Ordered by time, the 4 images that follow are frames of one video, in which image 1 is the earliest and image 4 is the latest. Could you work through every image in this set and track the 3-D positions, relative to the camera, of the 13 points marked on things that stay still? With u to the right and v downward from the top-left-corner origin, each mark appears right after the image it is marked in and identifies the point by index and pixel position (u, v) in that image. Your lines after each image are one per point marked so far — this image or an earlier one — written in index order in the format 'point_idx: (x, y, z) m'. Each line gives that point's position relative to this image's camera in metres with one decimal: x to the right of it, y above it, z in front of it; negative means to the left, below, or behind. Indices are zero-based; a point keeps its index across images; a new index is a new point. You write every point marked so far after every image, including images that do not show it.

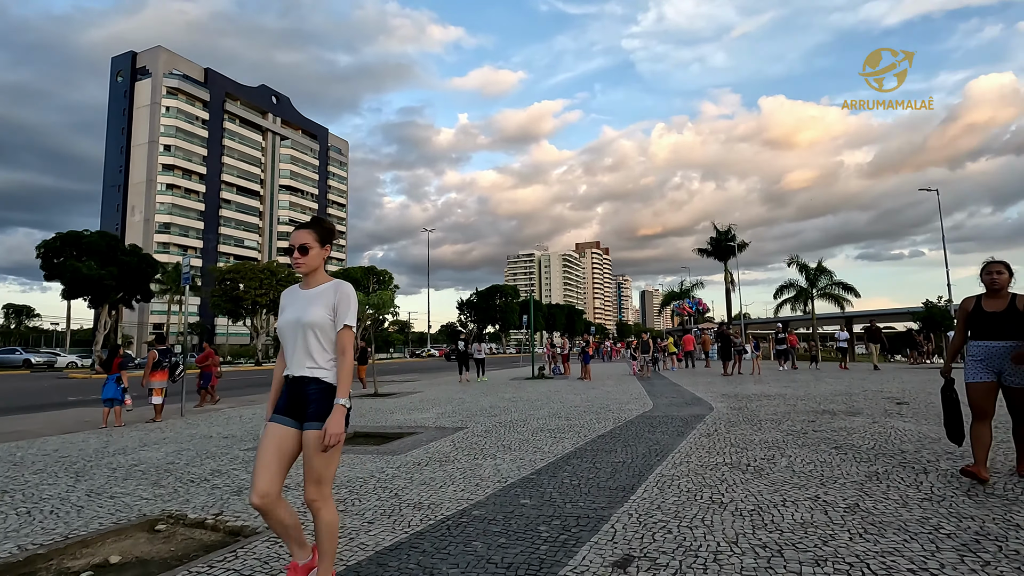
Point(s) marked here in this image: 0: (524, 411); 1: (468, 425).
0: (+0.2, -2.5, +11.0) m
1: (-0.8, -2.4, +9.5) m
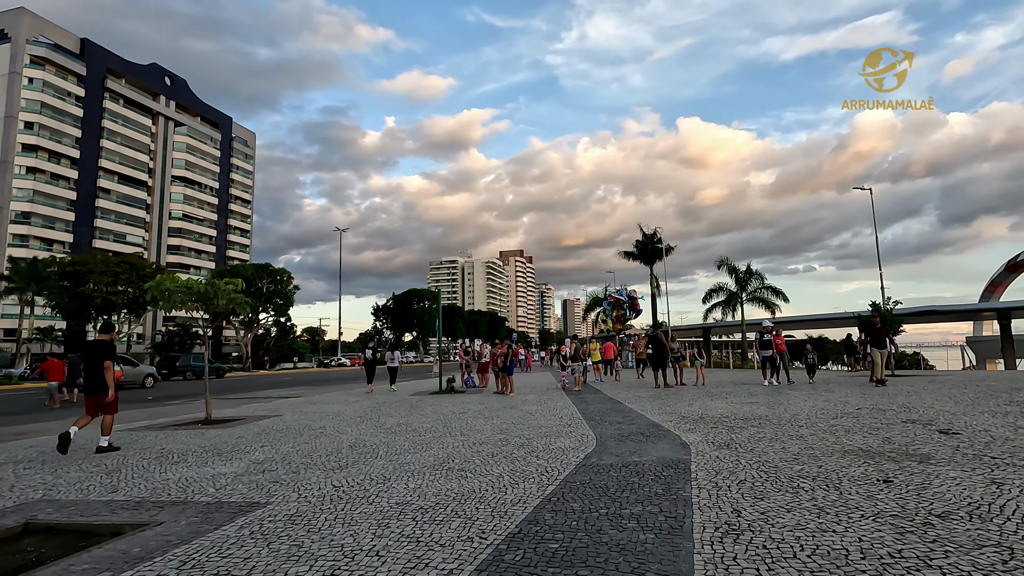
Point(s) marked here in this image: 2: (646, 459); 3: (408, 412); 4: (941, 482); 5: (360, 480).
0: (-1.5, -2.1, +6.8) m
1: (-2.3, -2.0, +5.2) m
2: (+1.6, -2.0, +6.3) m
3: (-2.4, -2.9, +12.6) m
4: (+3.7, -1.7, +4.6) m
5: (-1.6, -2.1, +5.8) m
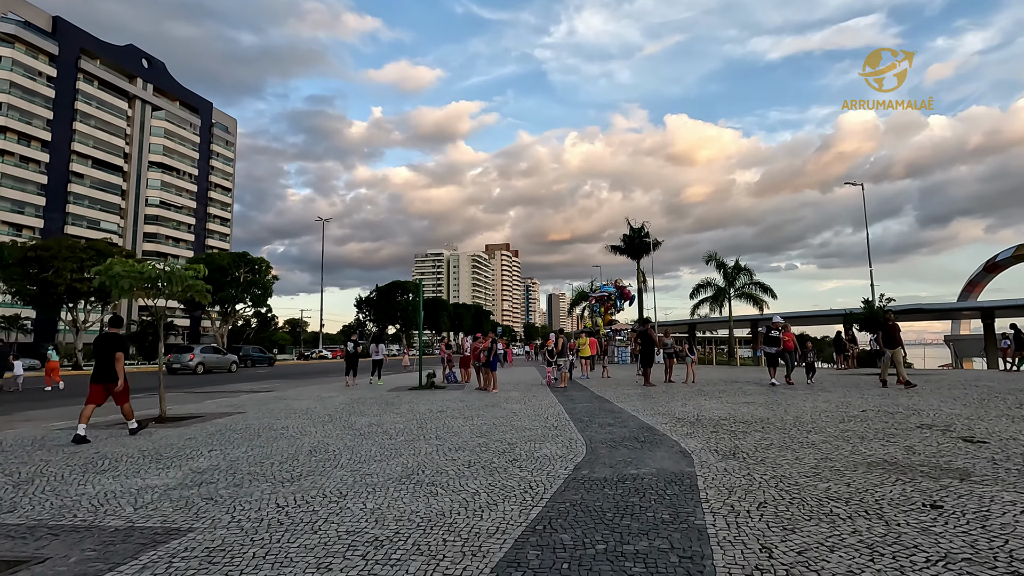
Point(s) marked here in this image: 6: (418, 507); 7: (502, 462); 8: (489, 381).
0: (-1.7, -2.0, +5.9) m
1: (-2.5, -1.8, +4.3) m
2: (+1.4, -1.9, +5.5) m
3: (-2.8, -2.6, +11.7) m
4: (+3.5, -1.6, +3.9) m
5: (-1.8, -1.9, +4.9) m
6: (-0.8, -1.8, +4.5) m
7: (-0.1, -1.9, +6.0) m
8: (-0.8, -3.0, +17.4) m
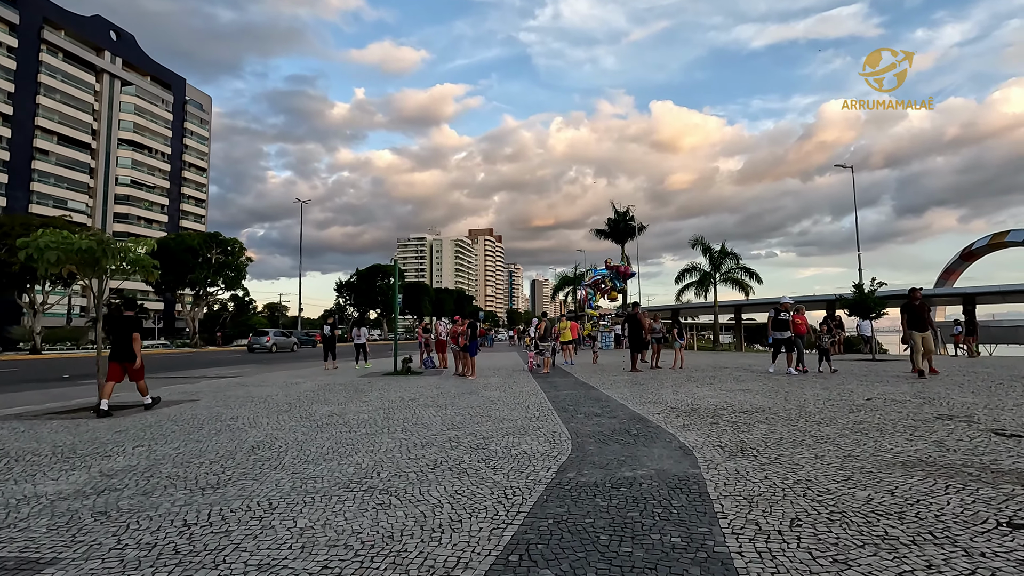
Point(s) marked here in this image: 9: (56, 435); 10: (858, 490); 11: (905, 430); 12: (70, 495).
0: (-2.0, -1.7, +4.9) m
1: (-2.7, -1.6, +3.3) m
2: (+1.1, -1.6, +4.6) m
3: (-3.2, -2.2, +10.7) m
4: (+3.3, -1.4, +3.0) m
5: (-2.0, -1.6, +3.9) m
6: (-1.0, -1.5, +3.5) m
7: (-0.3, -1.6, +5.0) m
8: (-1.4, -2.4, +16.5) m
9: (-6.0, -1.9, +7.1) m
10: (+2.5, -1.5, +4.0) m
11: (+4.6, -1.7, +6.4) m
12: (-3.6, -1.7, +4.5) m
